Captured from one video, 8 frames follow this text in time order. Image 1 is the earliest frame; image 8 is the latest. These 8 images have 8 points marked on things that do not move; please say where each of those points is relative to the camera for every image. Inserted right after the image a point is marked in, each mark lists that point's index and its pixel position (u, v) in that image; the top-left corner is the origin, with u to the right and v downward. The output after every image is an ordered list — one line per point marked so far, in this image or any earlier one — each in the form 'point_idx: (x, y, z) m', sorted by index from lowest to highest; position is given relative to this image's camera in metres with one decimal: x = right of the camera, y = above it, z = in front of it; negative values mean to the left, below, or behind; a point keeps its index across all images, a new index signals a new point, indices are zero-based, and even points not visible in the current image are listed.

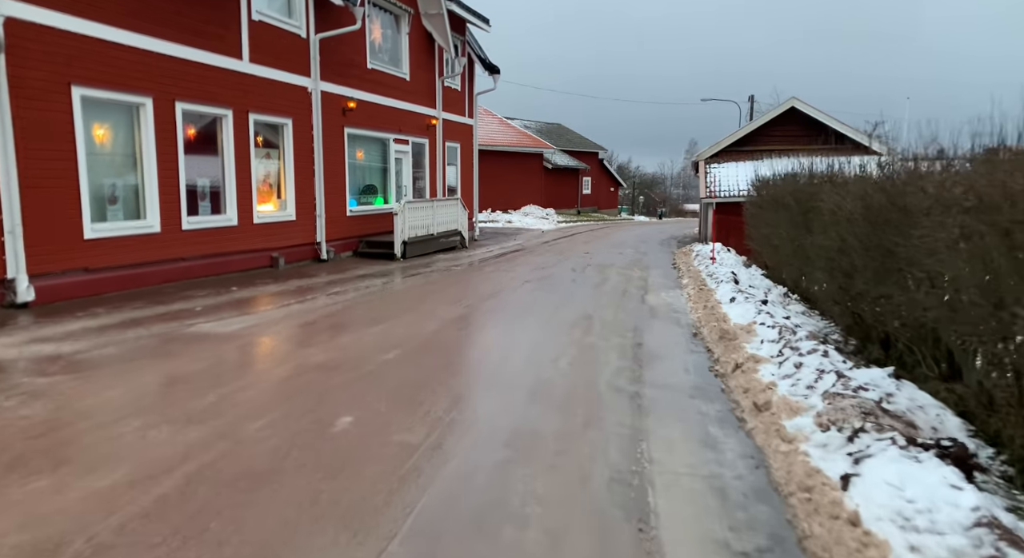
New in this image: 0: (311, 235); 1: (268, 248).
0: (-4.0, +0.8, +13.2) m
1: (-4.4, +0.5, +12.0) m
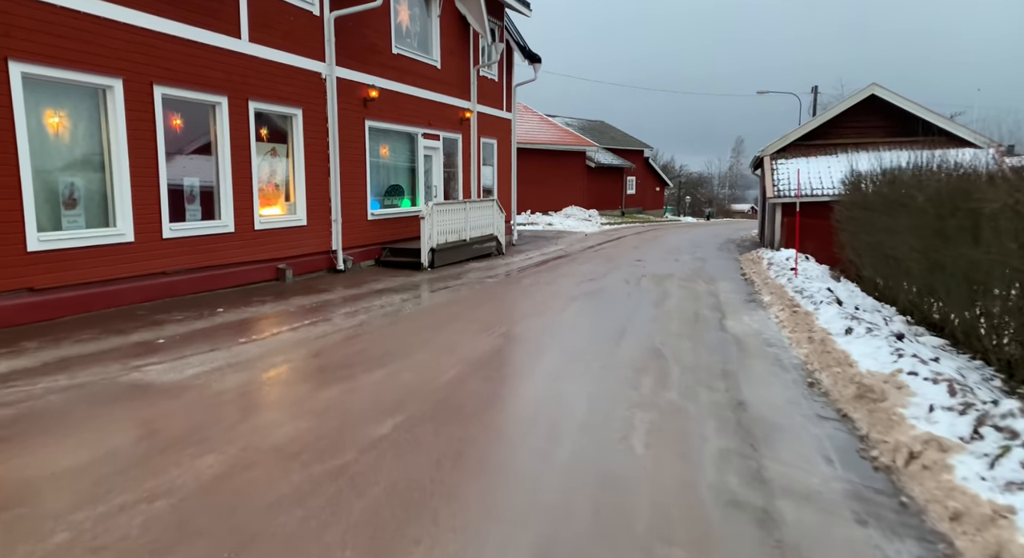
0: (-3.3, +0.6, +11.6) m
1: (-3.7, +0.3, +10.4) m
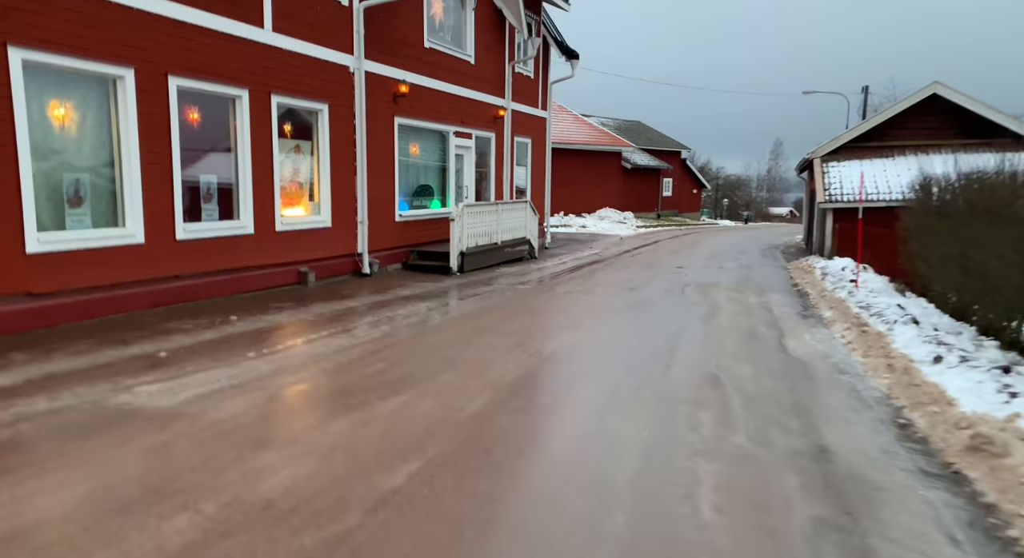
0: (-2.7, +0.6, +11.1) m
1: (-3.2, +0.2, +9.9) m
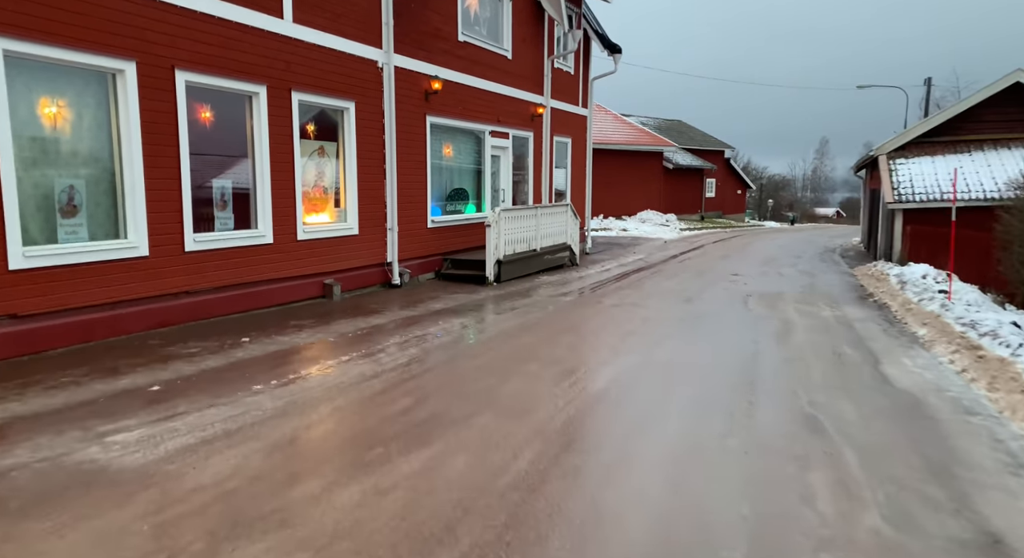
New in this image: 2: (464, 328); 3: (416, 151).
0: (-2.1, +0.4, +10.3) m
1: (-2.6, +0.1, +9.1) m
2: (-0.5, -0.6, +7.8) m
3: (-1.6, +2.1, +11.2) m
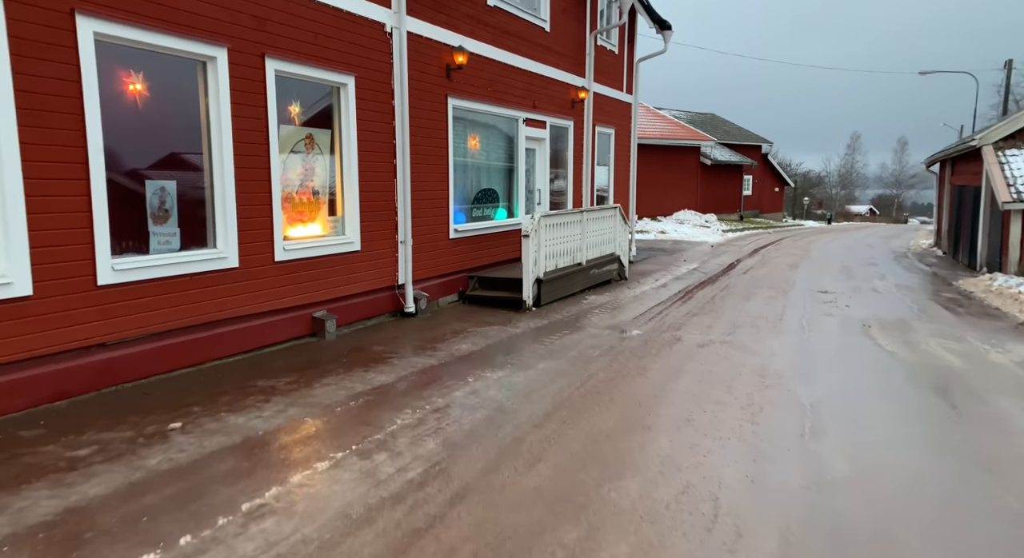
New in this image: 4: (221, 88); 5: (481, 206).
0: (-1.5, 0.0, +8.0) m
1: (-2.1, -0.3, +6.8) m
2: (0.0, -0.9, +5.4) m
3: (-1.0, +1.8, +8.9) m
4: (-2.5, +1.6, +5.7) m
5: (-0.5, +1.1, +10.3) m
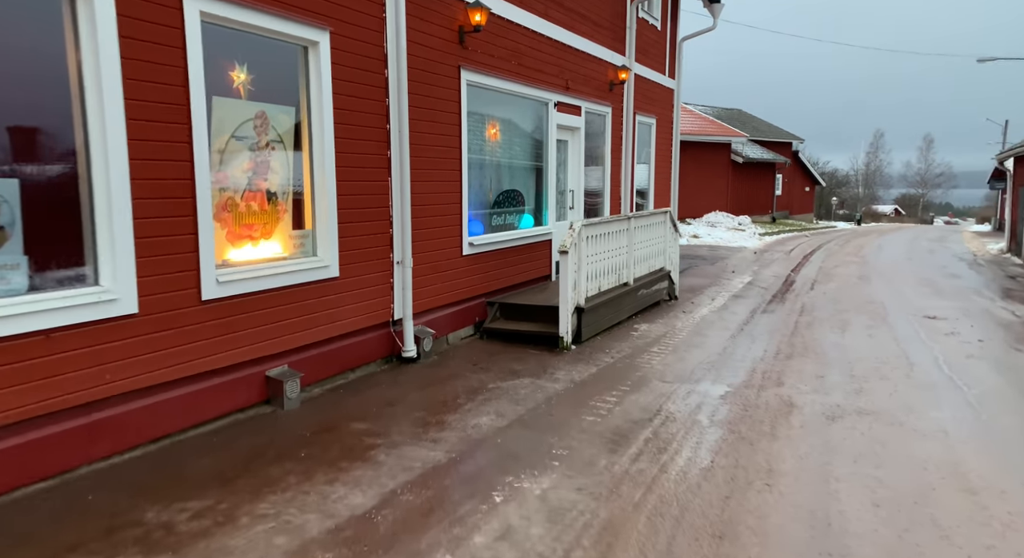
0: (-1.2, -0.3, +5.8) m
1: (-1.8, -0.6, +4.7) m
2: (+0.2, -1.2, +3.3) m
3: (-0.7, +1.5, +6.7) m
4: (-2.2, +1.3, +3.6) m
5: (-0.1, +0.8, +8.2) m
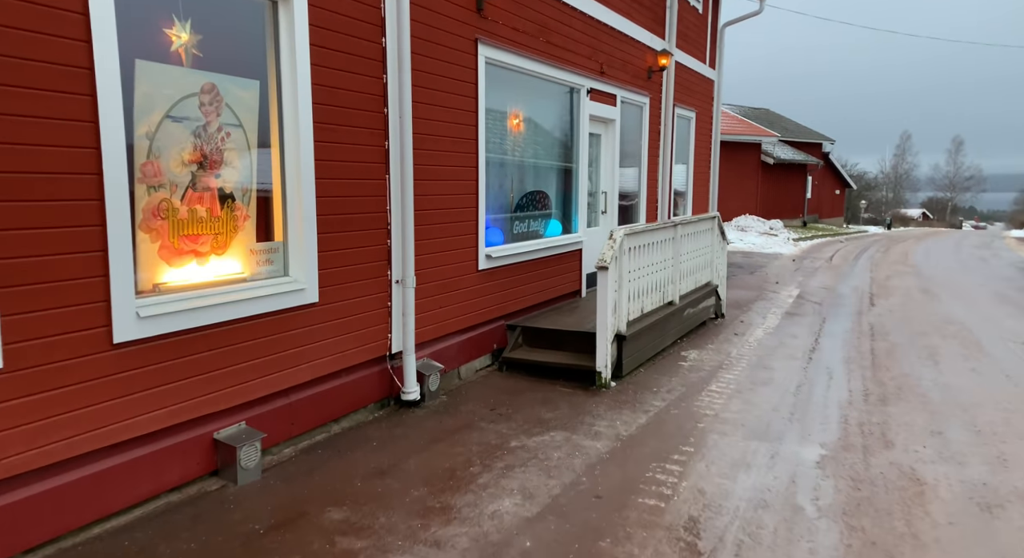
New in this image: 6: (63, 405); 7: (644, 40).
0: (-1.0, -0.4, +4.5) m
1: (-1.6, -0.7, +3.4) m
2: (+0.4, -1.4, +2.0) m
3: (-0.5, +1.3, +5.4) m
4: (-2.0, +1.2, +2.3) m
5: (+0.1, +0.6, +6.9) m
6: (-1.9, -0.5, +2.8) m
7: (+1.7, +3.1, +8.8) m
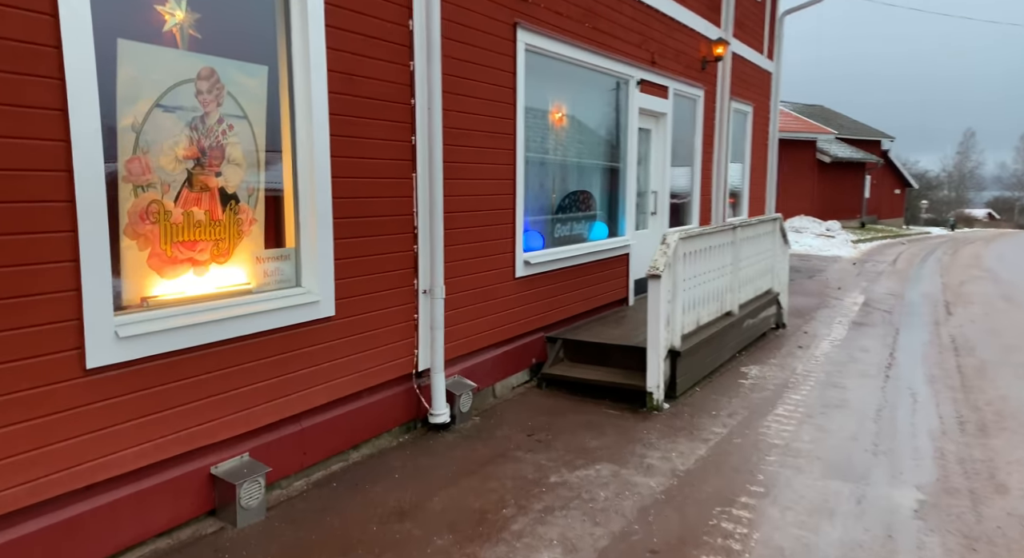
0: (-0.7, -0.5, +4.1) m
1: (-1.5, -0.8, +3.0) m
2: (+0.4, -1.4, +1.4) m
3: (-0.1, +1.3, +4.9) m
4: (-1.9, +1.1, +1.9) m
5: (+0.5, +0.6, +6.3) m
6: (-1.8, -0.6, +2.4) m
7: (+2.3, +3.1, +8.1) m
